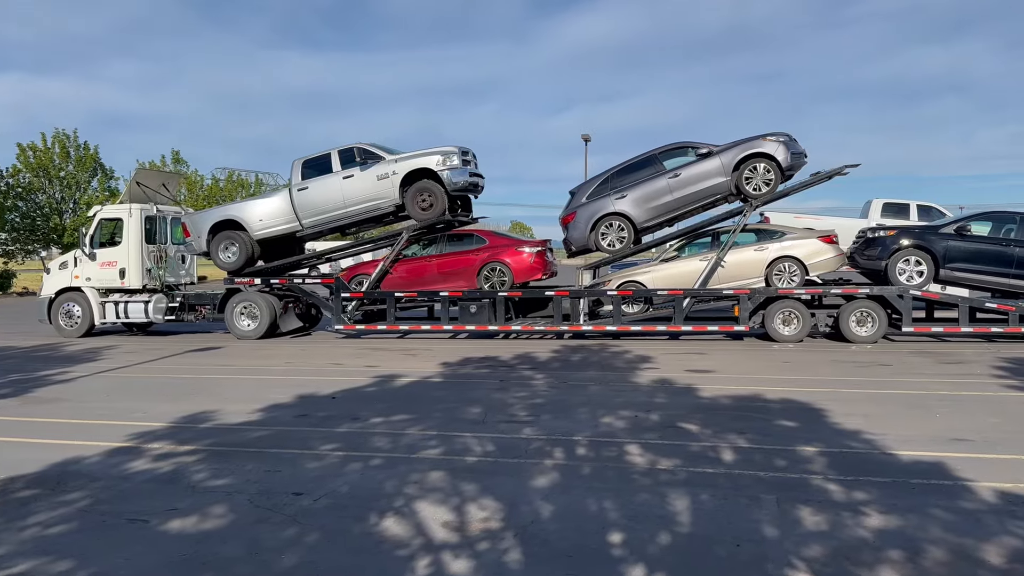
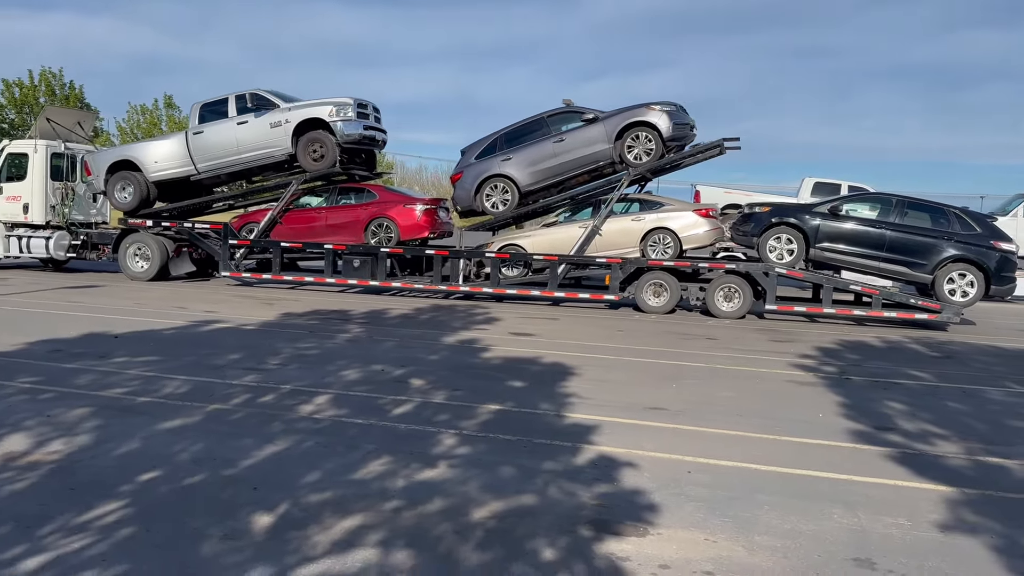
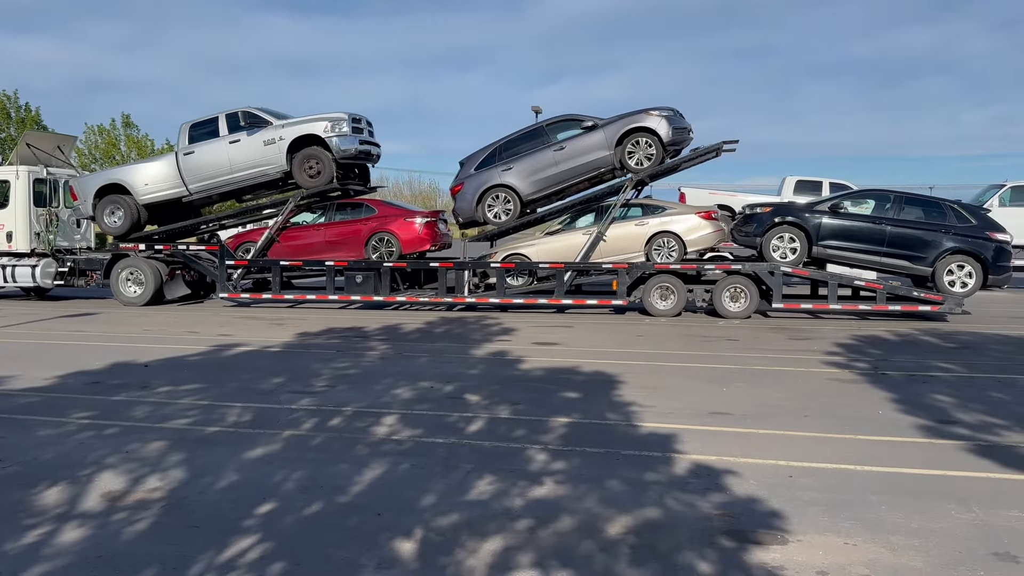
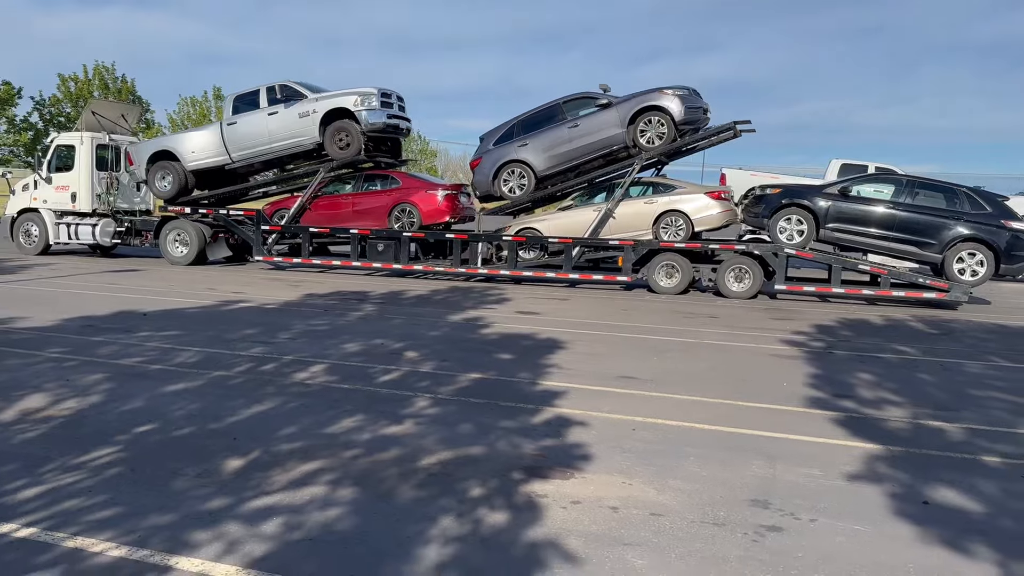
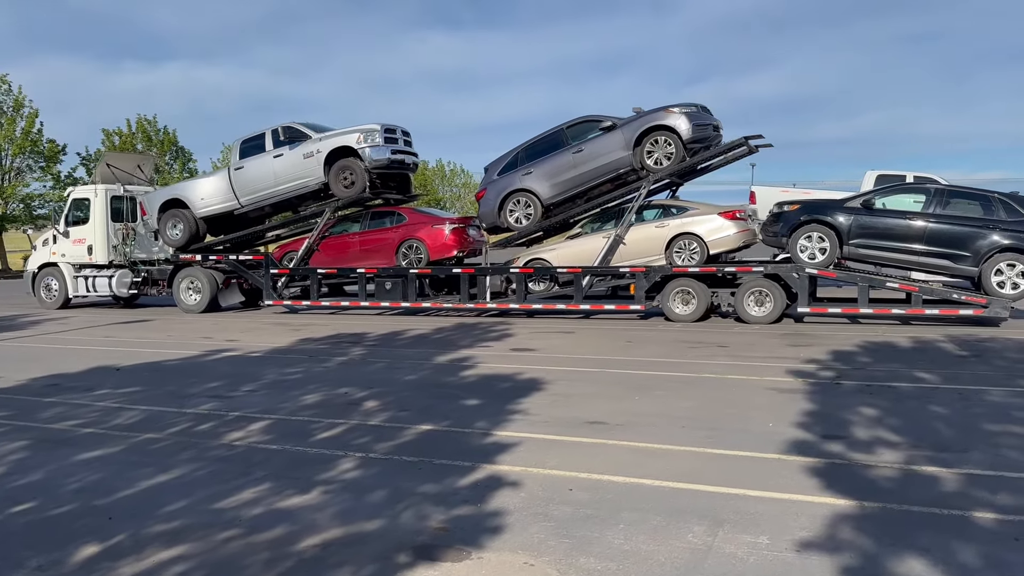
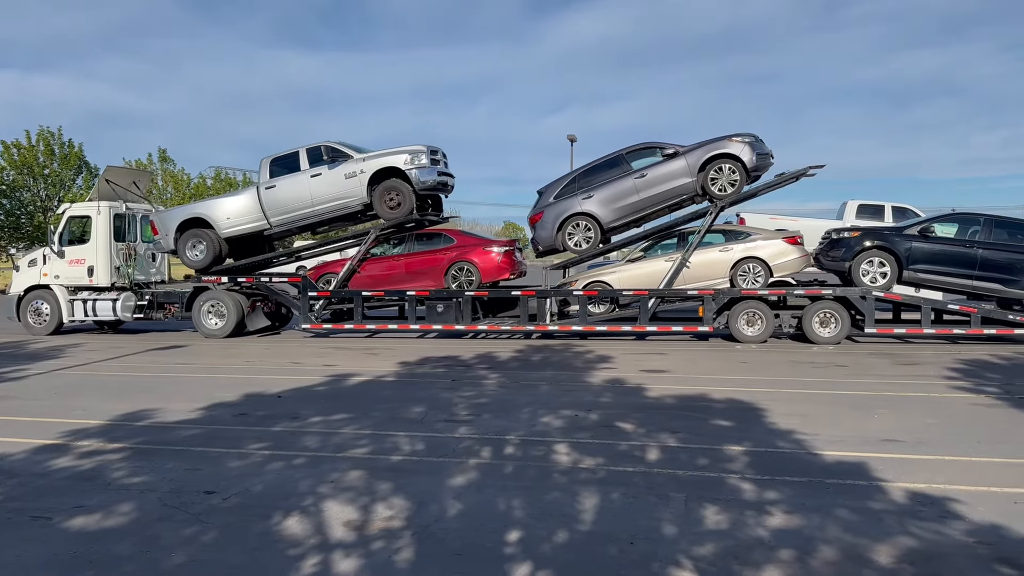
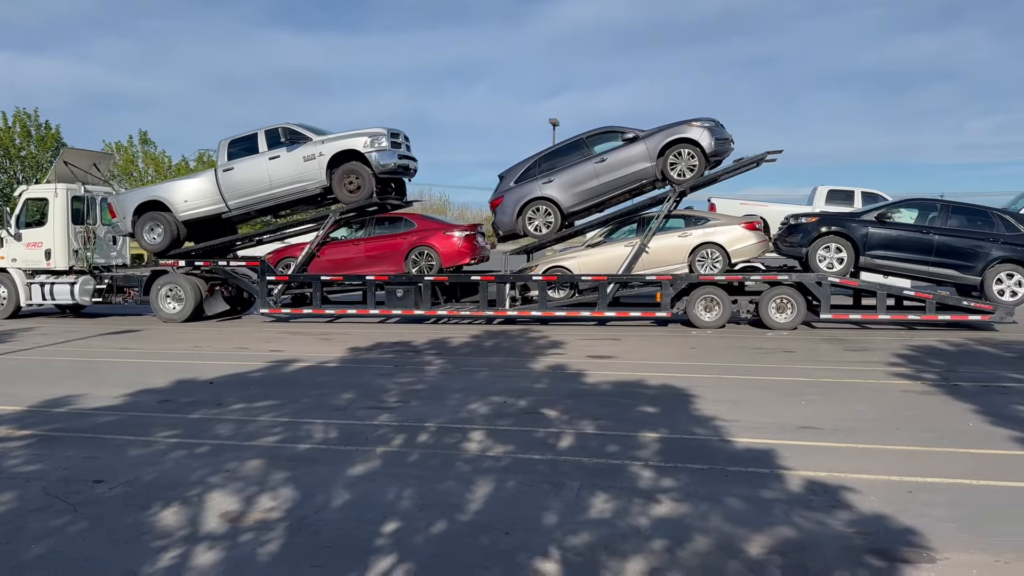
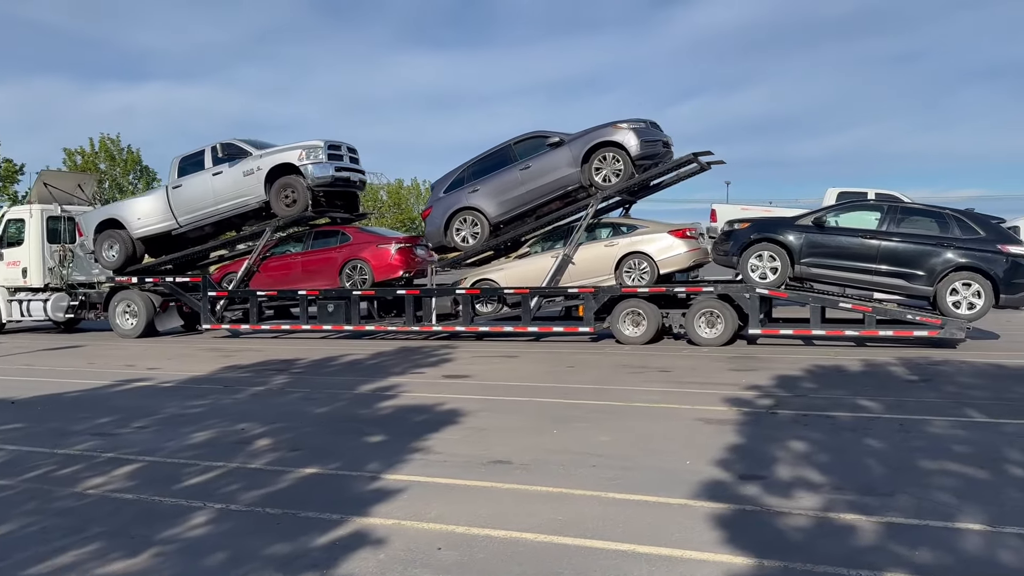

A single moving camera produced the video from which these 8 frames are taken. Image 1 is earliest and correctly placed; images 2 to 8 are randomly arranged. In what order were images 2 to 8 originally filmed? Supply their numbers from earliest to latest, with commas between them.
6, 7, 3, 2, 4, 5, 8
